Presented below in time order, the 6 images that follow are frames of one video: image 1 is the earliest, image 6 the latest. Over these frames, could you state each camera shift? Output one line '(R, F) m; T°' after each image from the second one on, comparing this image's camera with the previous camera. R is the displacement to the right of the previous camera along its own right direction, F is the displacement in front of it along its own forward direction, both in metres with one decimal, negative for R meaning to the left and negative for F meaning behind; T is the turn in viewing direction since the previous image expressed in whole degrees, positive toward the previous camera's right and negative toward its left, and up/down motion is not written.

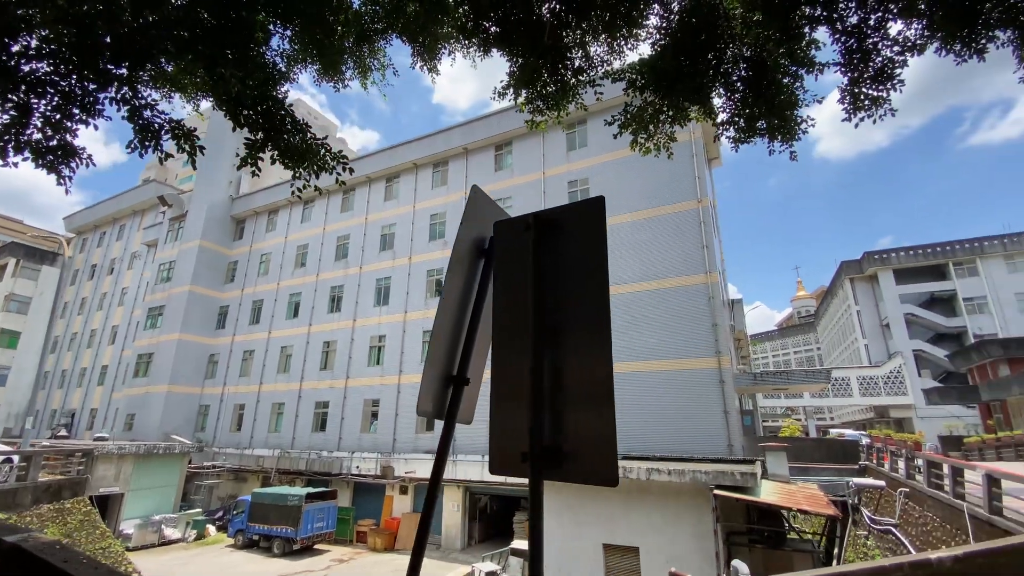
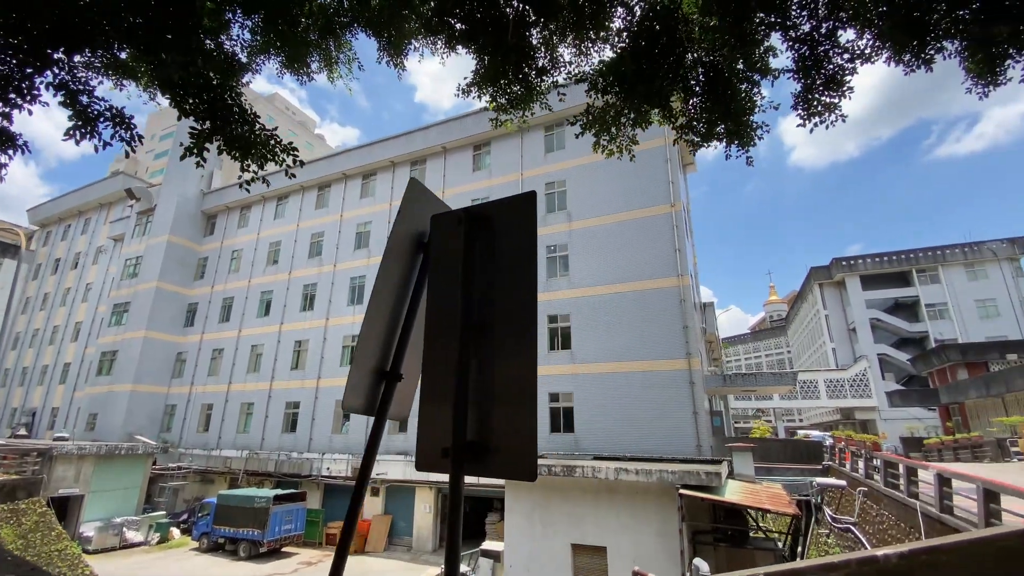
(+0.2, 0.0) m; +2°
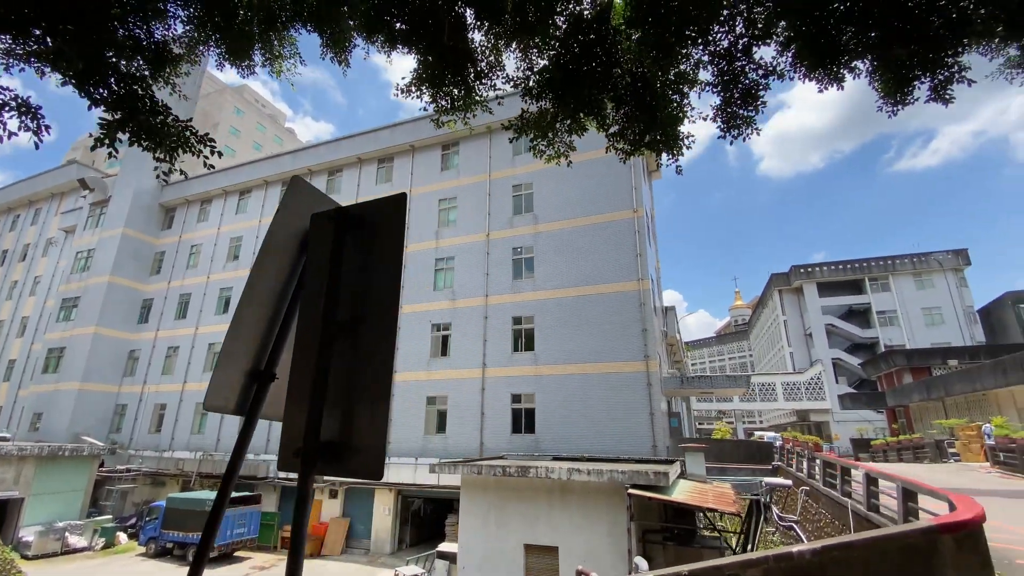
(+0.4, 0.0) m; +3°
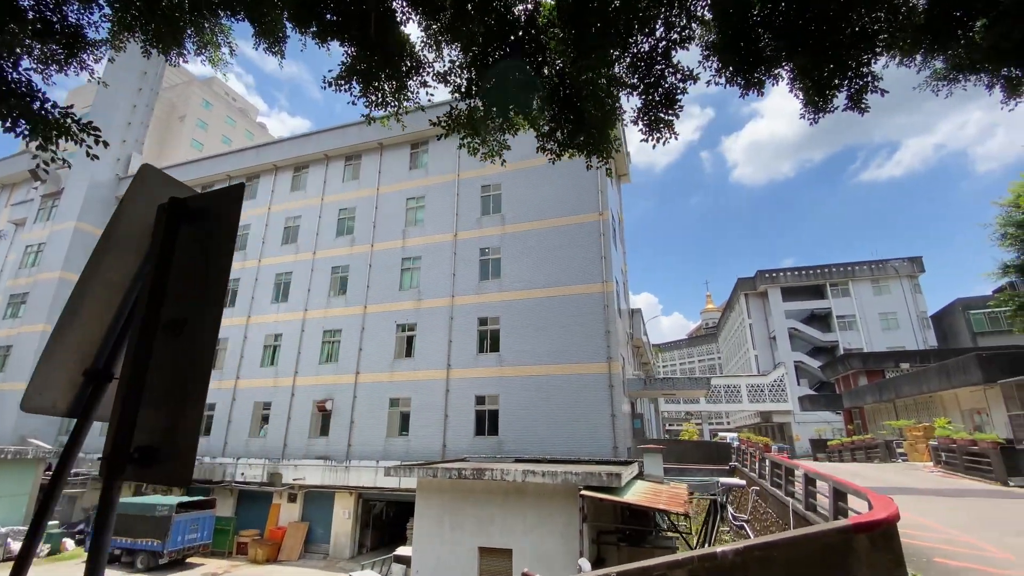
(+0.4, 0.0) m; +3°
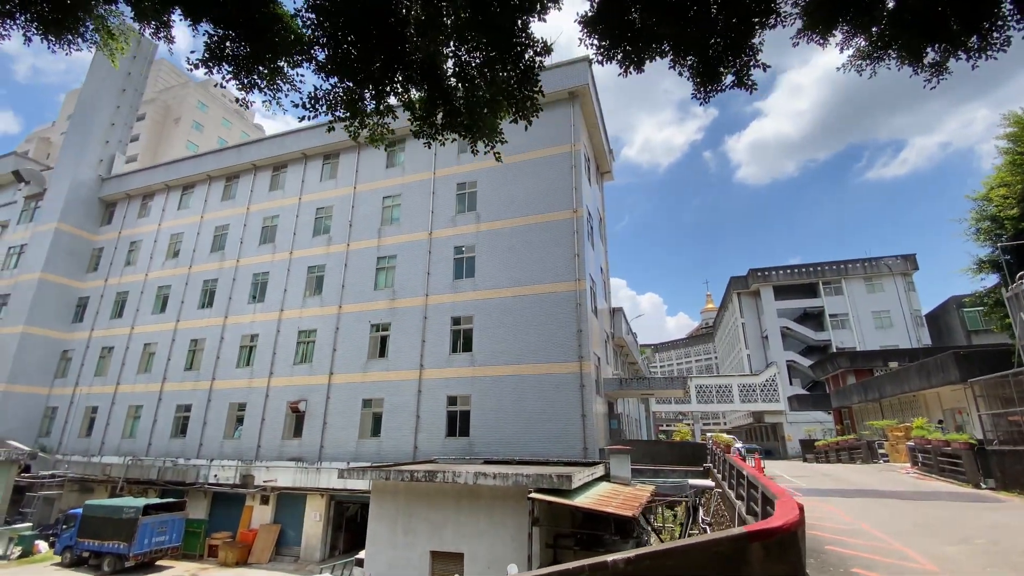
(+1.1, +0.2) m; 0°
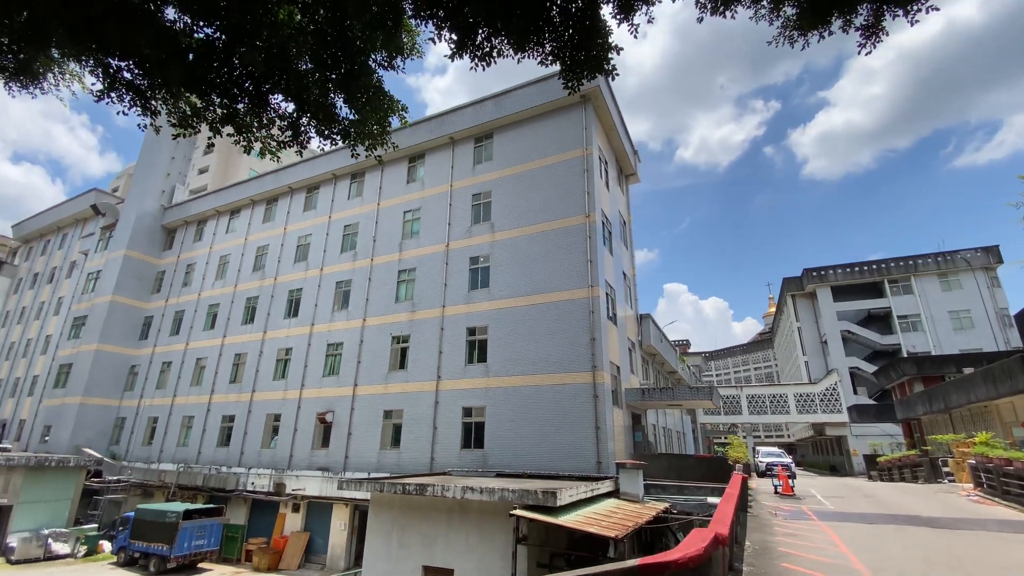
(+1.5, +0.3) m; -7°
